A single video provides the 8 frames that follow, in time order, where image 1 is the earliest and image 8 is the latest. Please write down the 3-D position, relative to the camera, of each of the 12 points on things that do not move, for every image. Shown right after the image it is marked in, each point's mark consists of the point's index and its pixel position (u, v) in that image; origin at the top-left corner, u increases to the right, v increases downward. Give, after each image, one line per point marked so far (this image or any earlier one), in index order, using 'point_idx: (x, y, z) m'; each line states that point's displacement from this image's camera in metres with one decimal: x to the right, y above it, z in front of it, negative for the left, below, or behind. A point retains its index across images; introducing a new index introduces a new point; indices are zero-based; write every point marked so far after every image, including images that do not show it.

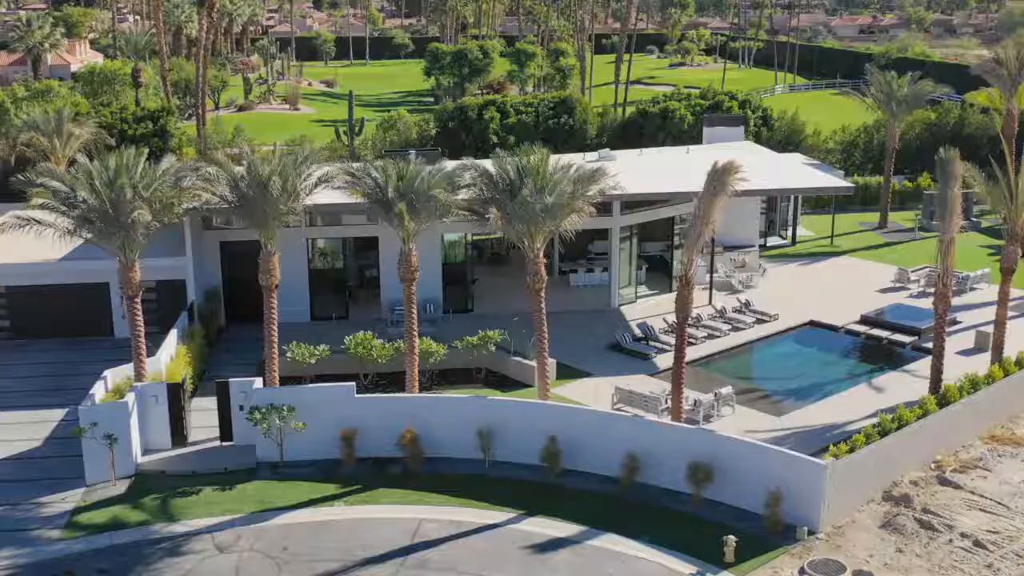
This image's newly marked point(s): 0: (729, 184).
0: (+3.7, +1.8, +19.3) m
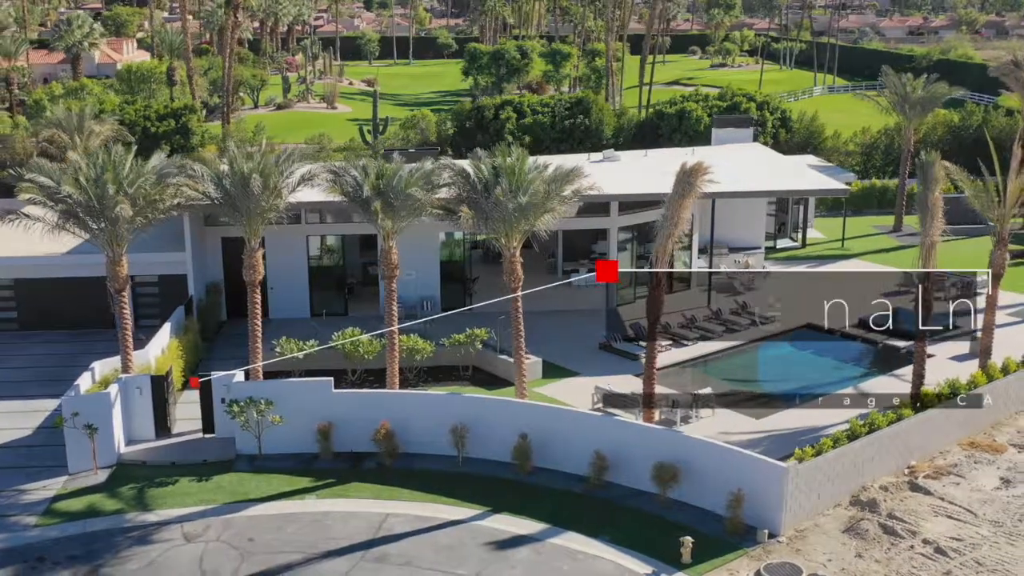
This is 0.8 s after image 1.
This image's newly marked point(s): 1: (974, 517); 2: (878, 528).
0: (+3.1, +1.7, +19.3) m
1: (+7.6, -3.8, +18.7) m
2: (+5.9, -3.9, +18.5) m
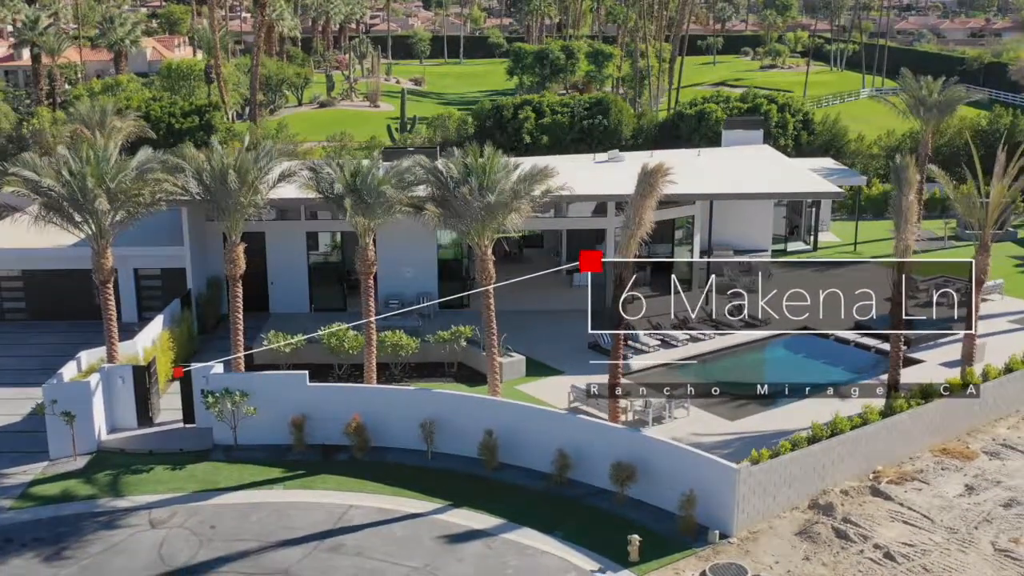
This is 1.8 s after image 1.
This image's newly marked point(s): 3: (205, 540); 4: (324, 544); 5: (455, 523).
0: (+2.5, +1.7, +19.4) m
1: (+6.8, -3.8, +18.5) m
2: (+5.1, -3.9, +18.4) m
3: (-5.1, -4.2, +18.8) m
4: (-3.1, -4.2, +18.5) m
5: (-1.0, -4.0, +19.3) m
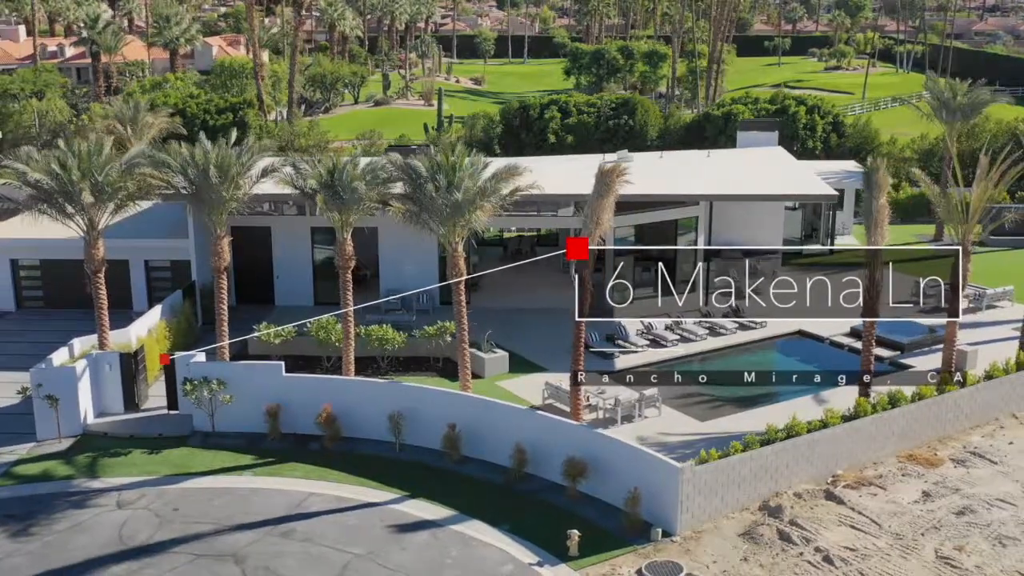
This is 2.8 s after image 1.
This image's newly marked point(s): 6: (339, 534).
0: (+1.8, +1.7, +19.6) m
1: (+5.9, -3.9, +18.4) m
2: (+4.2, -4.0, +18.4) m
3: (-5.9, -4.0, +19.5) m
4: (-3.9, -4.1, +19.1) m
5: (-1.8, -3.9, +19.7) m
6: (-2.9, -4.1, +18.9) m
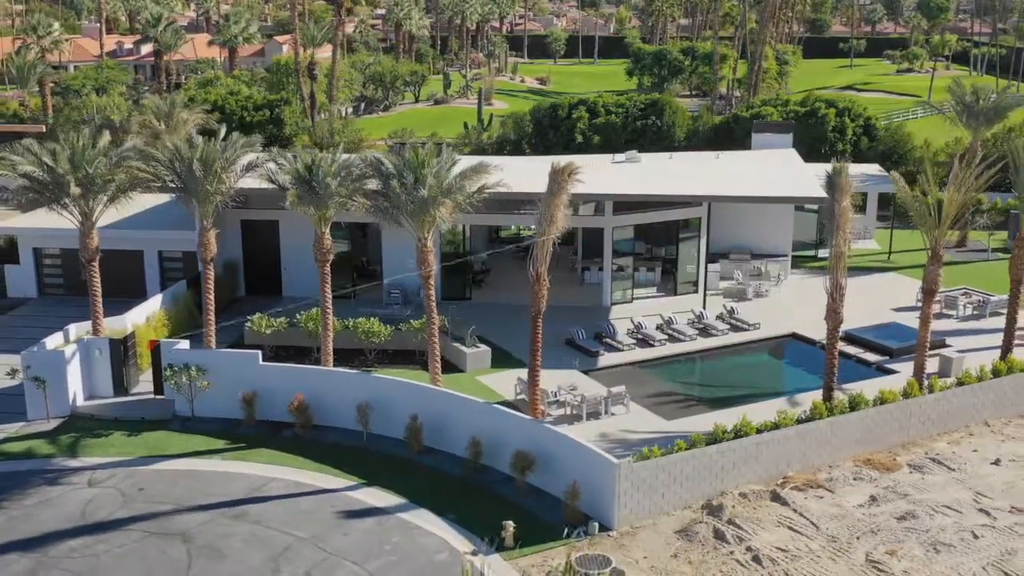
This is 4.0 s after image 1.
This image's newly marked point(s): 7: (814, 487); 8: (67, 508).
0: (+0.9, +1.8, +19.9) m
1: (+4.9, -3.9, +18.5) m
2: (+3.2, -4.0, +18.5) m
3: (-6.8, -3.8, +20.3) m
4: (-4.9, -3.9, +19.8) m
5: (-2.7, -3.8, +20.2) m
6: (-3.8, -3.9, +19.6) m
7: (+5.3, -3.5, +19.9) m
8: (-7.8, -3.9, +20.0) m
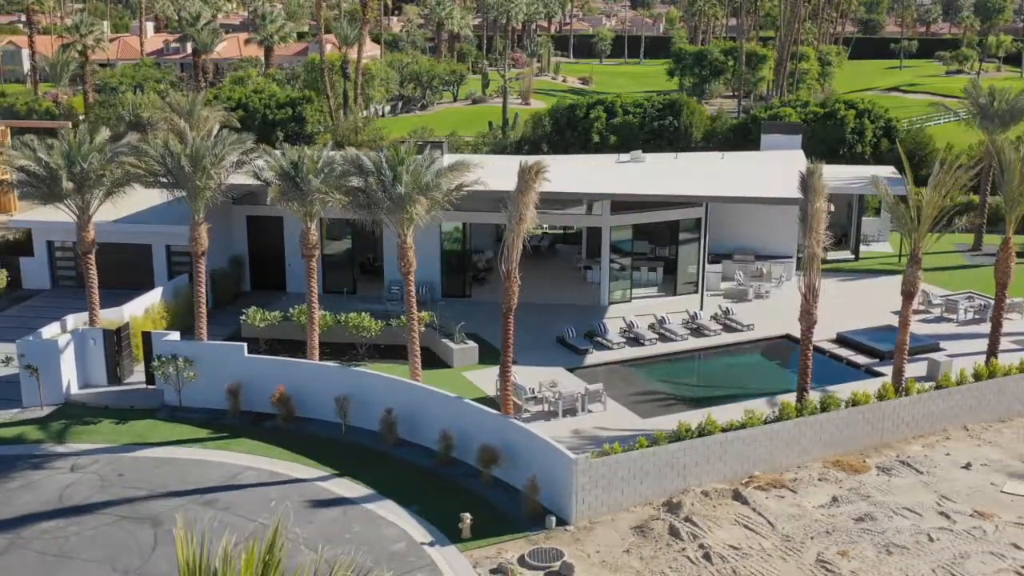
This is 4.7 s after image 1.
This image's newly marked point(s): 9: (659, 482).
0: (+0.4, +1.8, +20.1) m
1: (+4.2, -3.9, +18.5) m
2: (+2.5, -4.0, +18.7) m
3: (-7.5, -3.6, +20.9) m
4: (-5.5, -3.8, +20.3) m
5: (-3.3, -3.7, +20.6) m
6: (-4.5, -3.8, +20.0) m
7: (+4.7, -3.5, +20.0) m
8: (-8.4, -3.7, +20.6) m
9: (+2.5, -3.3, +19.7) m
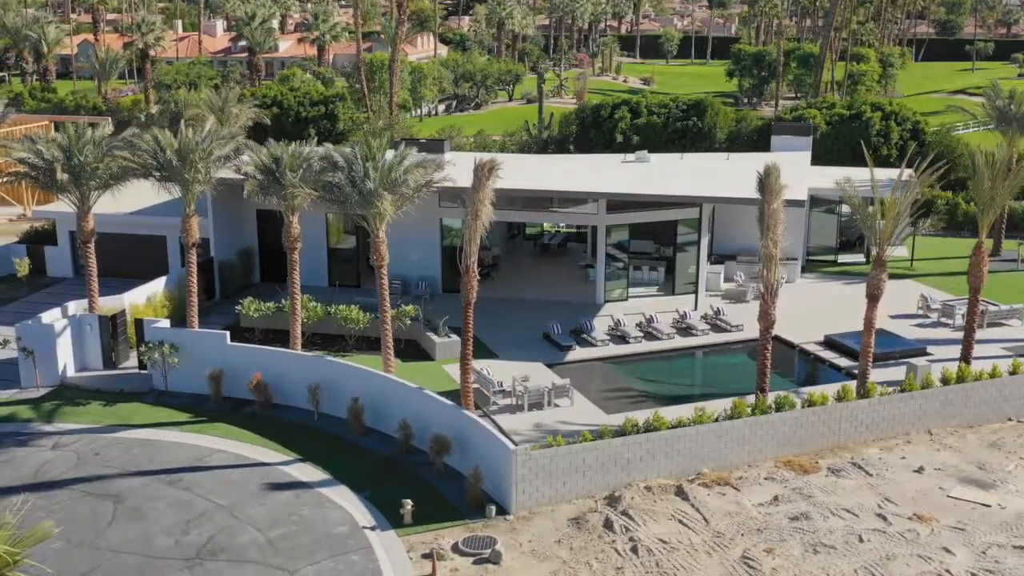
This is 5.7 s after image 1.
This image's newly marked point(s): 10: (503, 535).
0: (-0.4, +1.9, +20.6) m
1: (+3.1, -3.9, +18.7) m
2: (+1.5, -3.9, +19.0) m
3: (-8.3, -3.4, +21.9) m
4: (-6.4, -3.5, +21.2) m
5: (-4.2, -3.5, +21.4) m
6: (-5.4, -3.6, +20.8) m
7: (+3.7, -3.5, +20.2) m
8: (-9.3, -3.4, +21.7) m
9: (+1.6, -3.3, +20.0) m
10: (-0.1, -4.1, +18.8) m
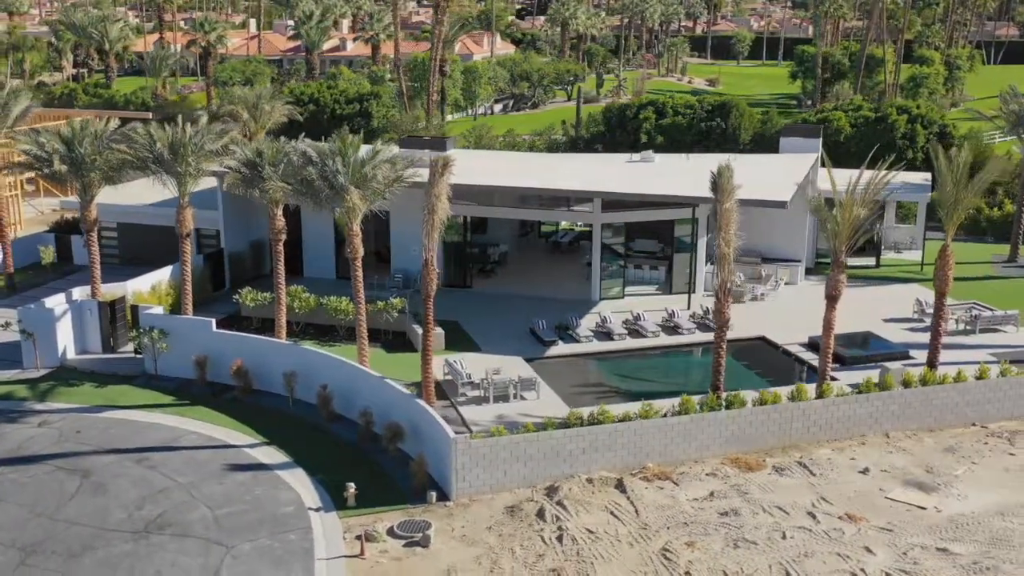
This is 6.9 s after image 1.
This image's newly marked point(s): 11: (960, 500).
0: (-1.3, +2.1, +21.2) m
1: (+2.0, -3.9, +19.1) m
2: (+0.4, -3.8, +19.5) m
3: (-9.1, -3.1, +23.1) m
4: (-7.3, -3.3, +22.2) m
5: (-5.1, -3.3, +22.3) m
6: (-6.3, -3.4, +21.8) m
7: (+2.7, -3.4, +20.5) m
8: (-10.2, -3.1, +23.0) m
9: (+0.6, -3.2, +20.5) m
10: (-1.3, -3.9, +19.4) m
11: (+7.8, -3.7, +19.7) m
